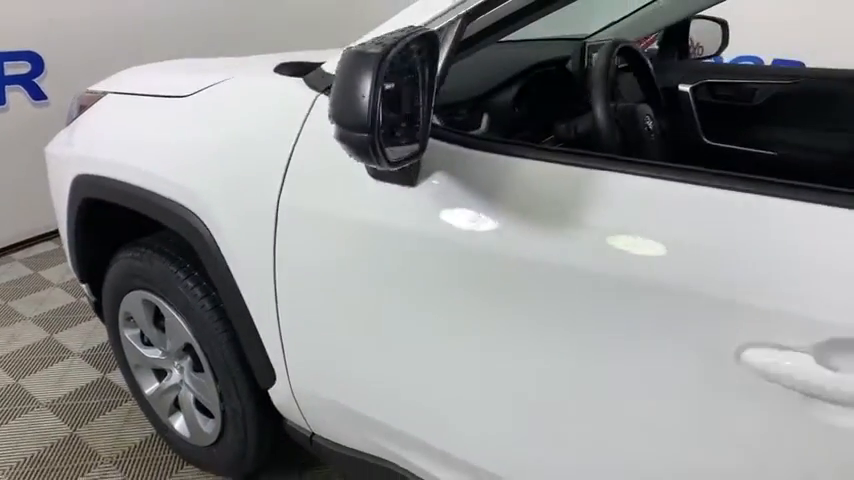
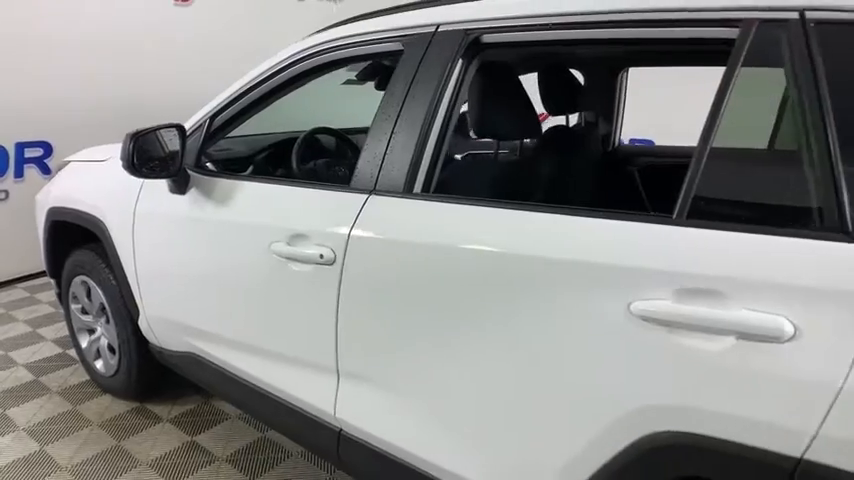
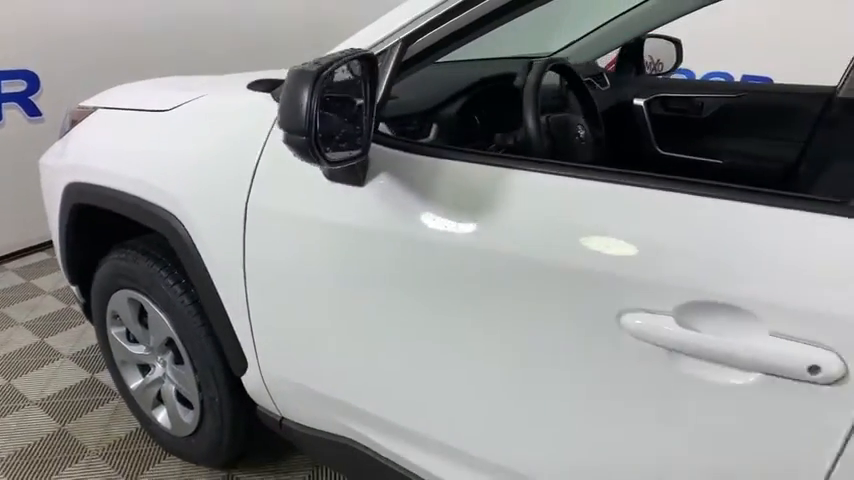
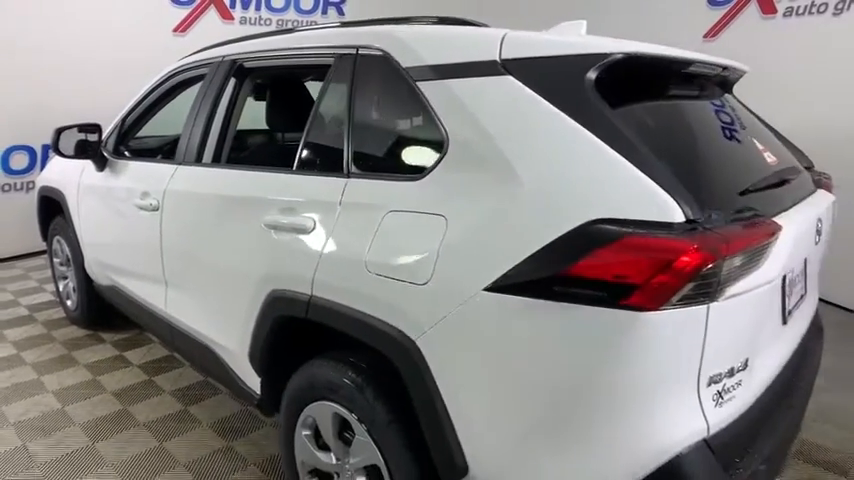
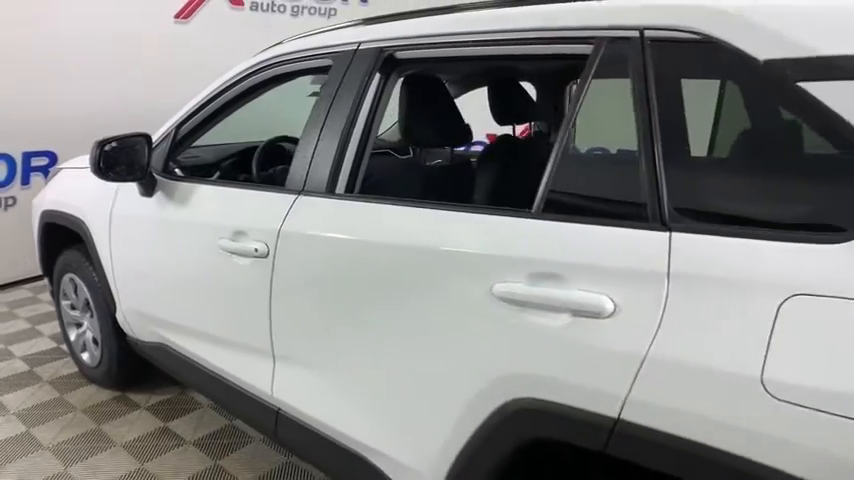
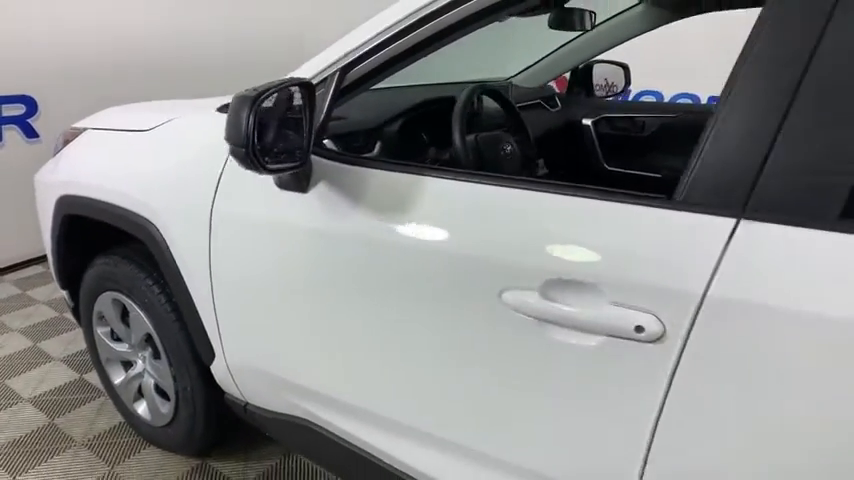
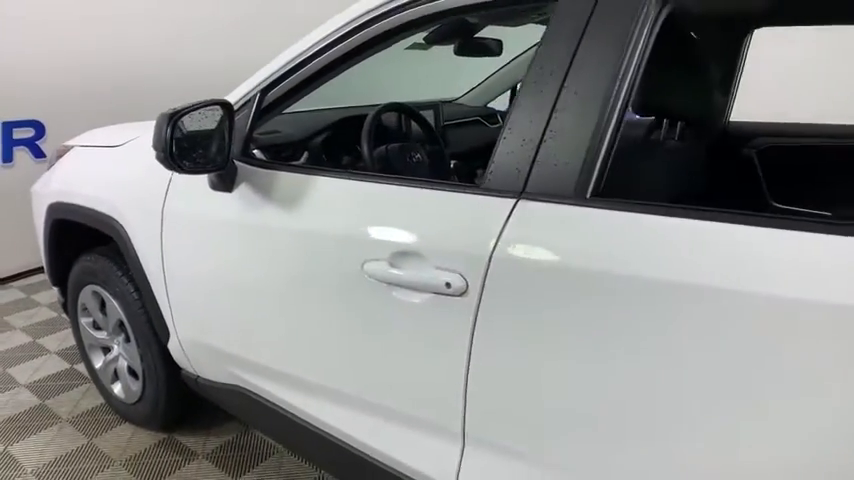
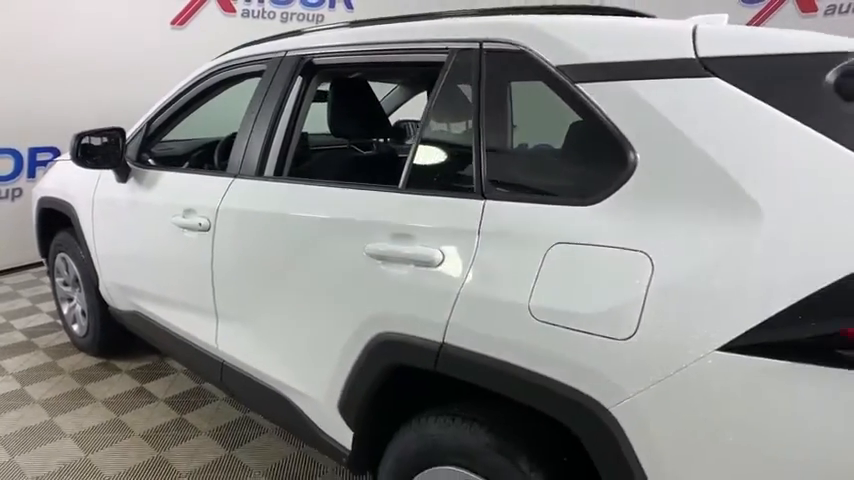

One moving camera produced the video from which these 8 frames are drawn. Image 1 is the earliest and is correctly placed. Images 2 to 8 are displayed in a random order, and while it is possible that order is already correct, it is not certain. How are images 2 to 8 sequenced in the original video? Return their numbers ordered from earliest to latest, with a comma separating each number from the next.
3, 6, 7, 2, 5, 8, 4
